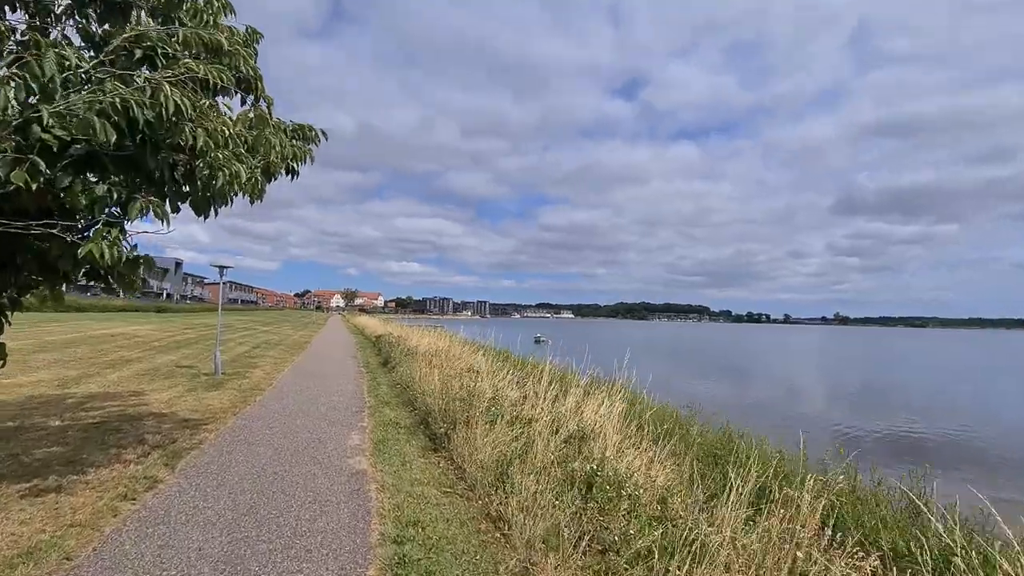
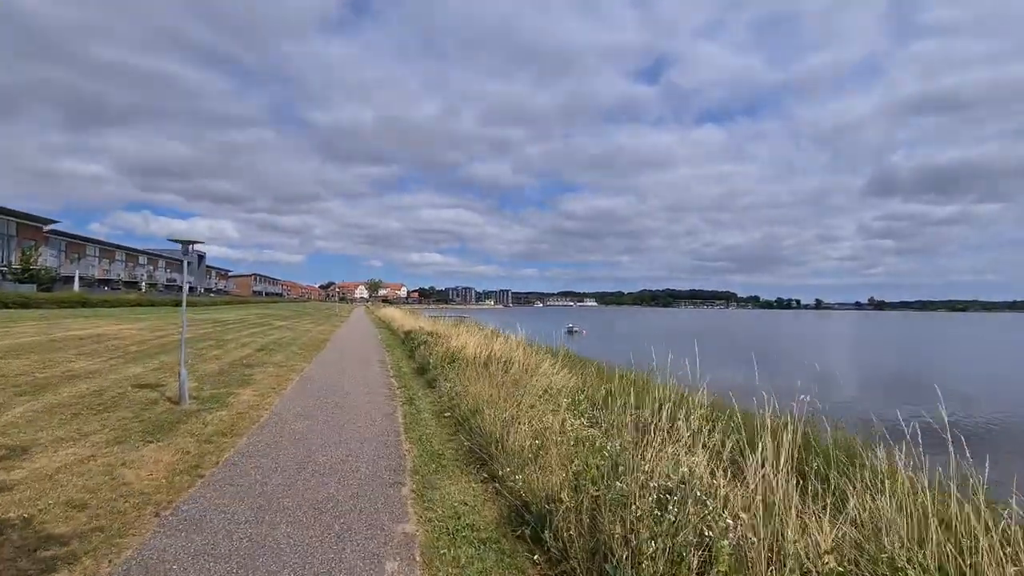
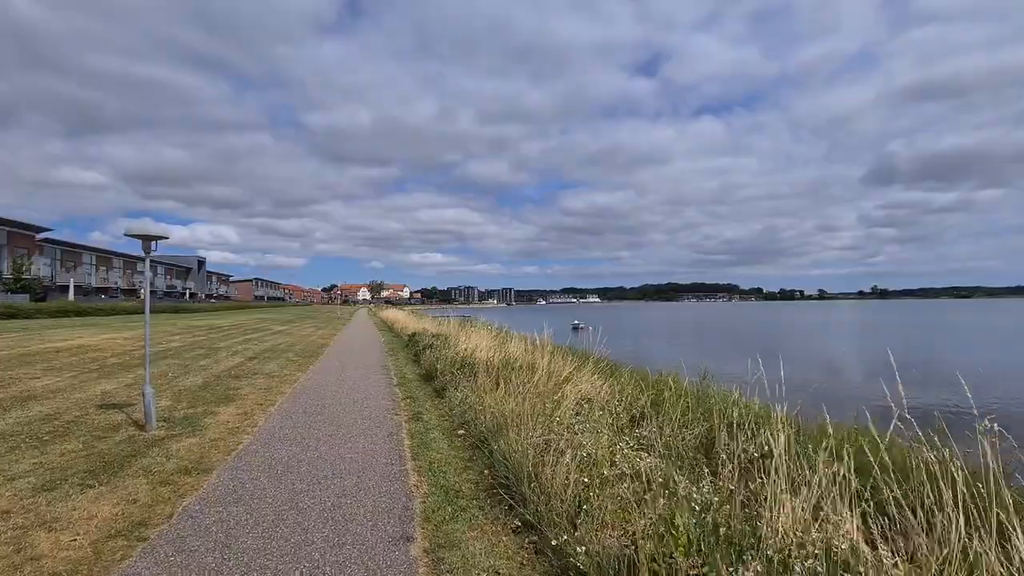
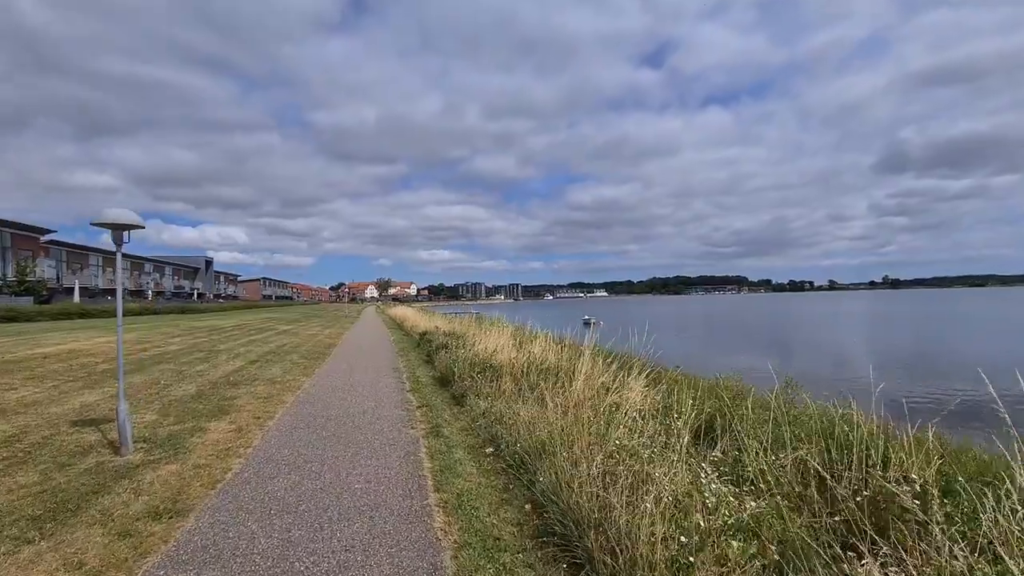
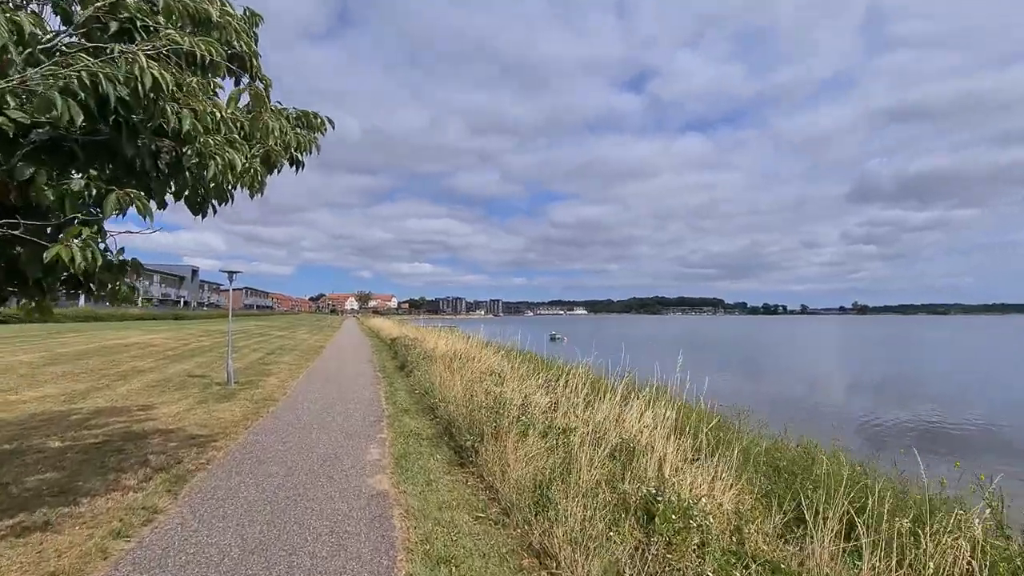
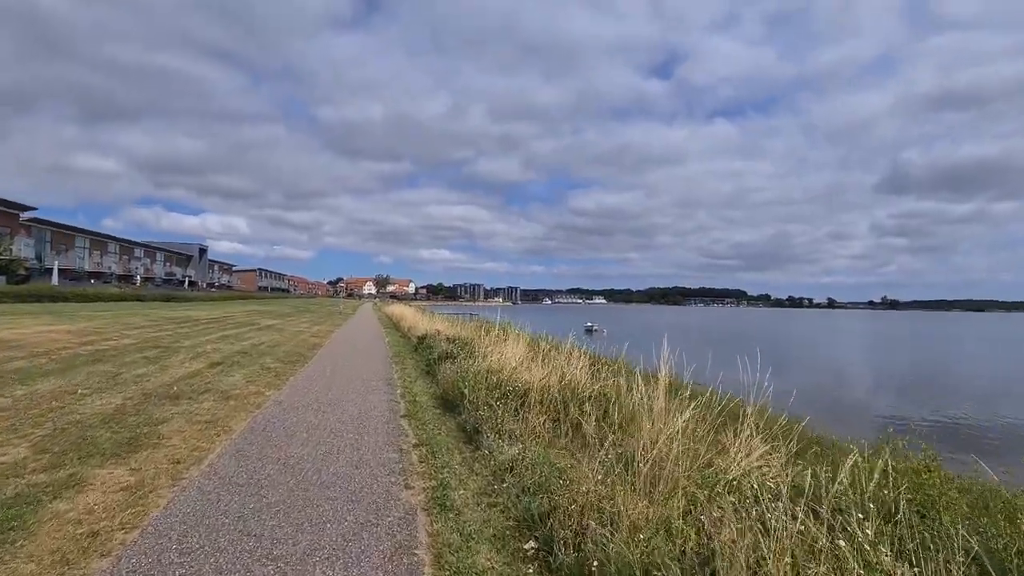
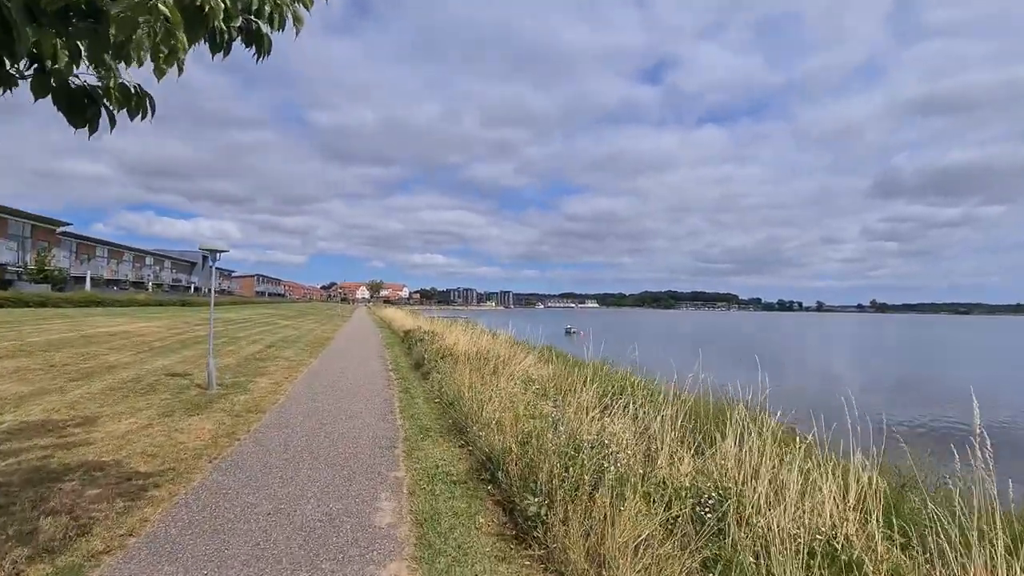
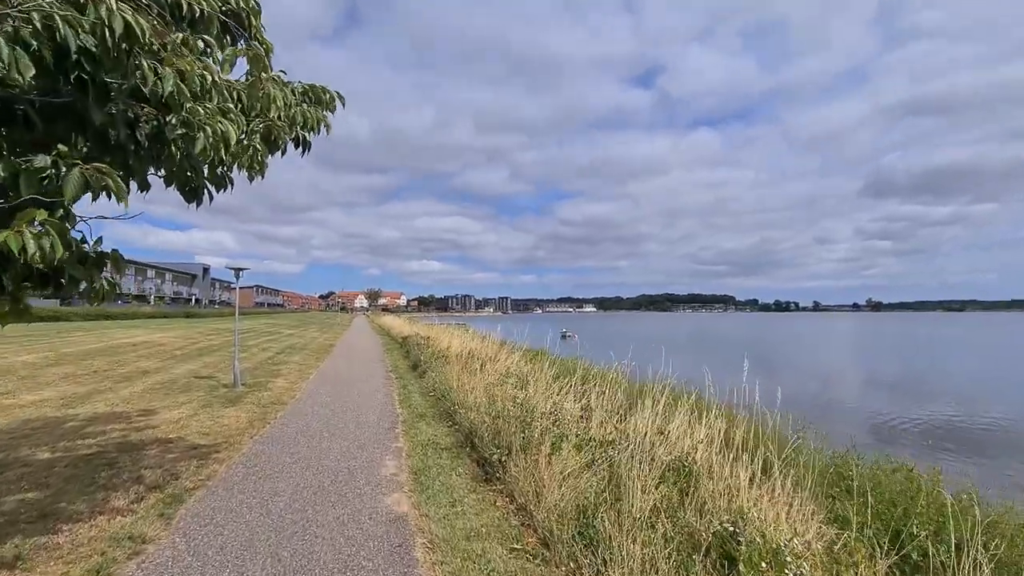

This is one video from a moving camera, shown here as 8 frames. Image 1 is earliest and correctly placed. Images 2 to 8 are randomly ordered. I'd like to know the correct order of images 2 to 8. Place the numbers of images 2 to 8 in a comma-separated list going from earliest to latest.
5, 8, 7, 2, 3, 4, 6
